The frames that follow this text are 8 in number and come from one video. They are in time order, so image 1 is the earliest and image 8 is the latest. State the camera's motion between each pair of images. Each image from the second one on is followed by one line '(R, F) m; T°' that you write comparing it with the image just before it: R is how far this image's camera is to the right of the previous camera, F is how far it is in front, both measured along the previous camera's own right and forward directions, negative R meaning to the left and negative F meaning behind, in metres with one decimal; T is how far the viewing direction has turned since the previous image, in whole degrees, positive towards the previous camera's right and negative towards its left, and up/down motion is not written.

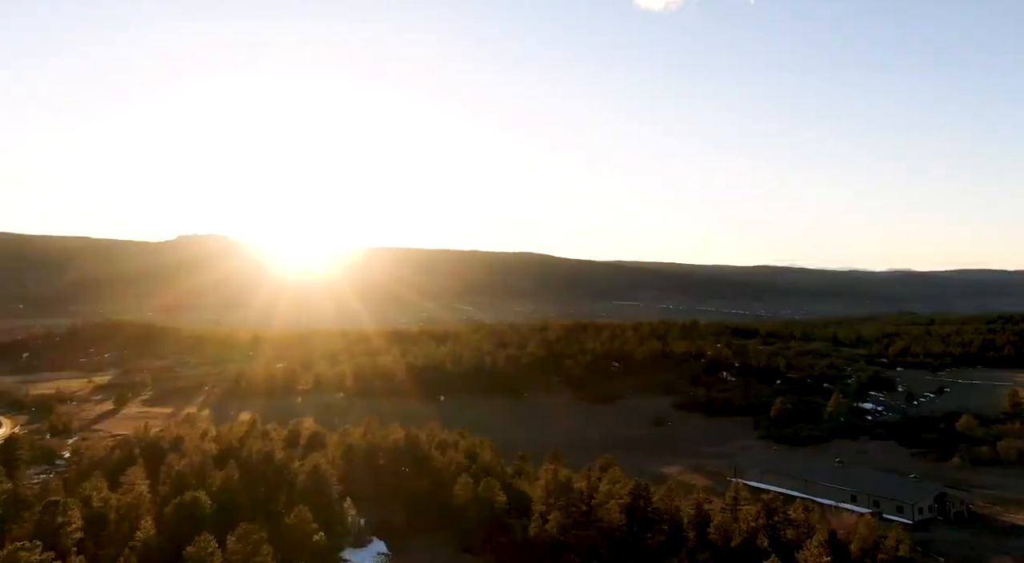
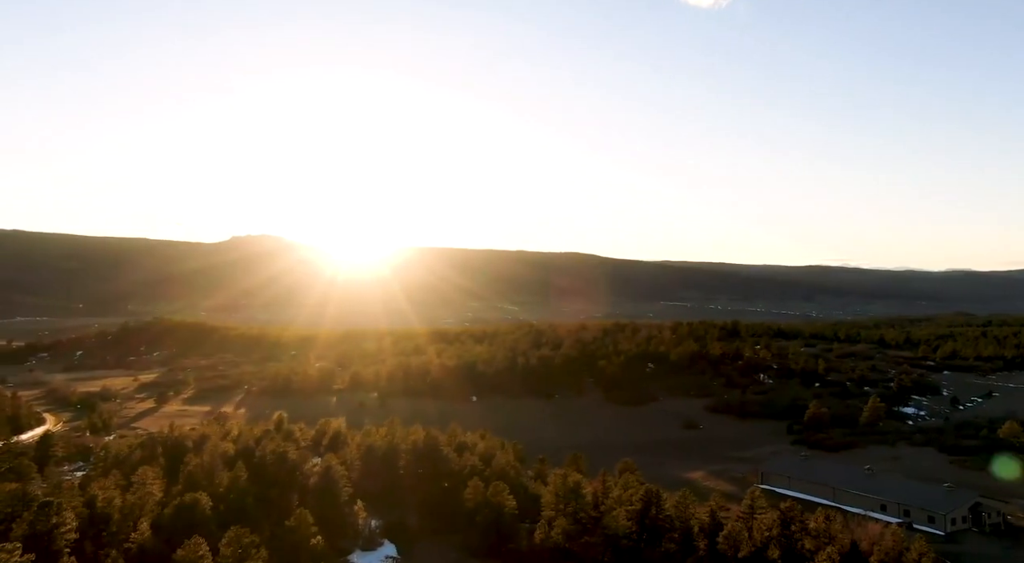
(+0.6, +0.3) m; -3°
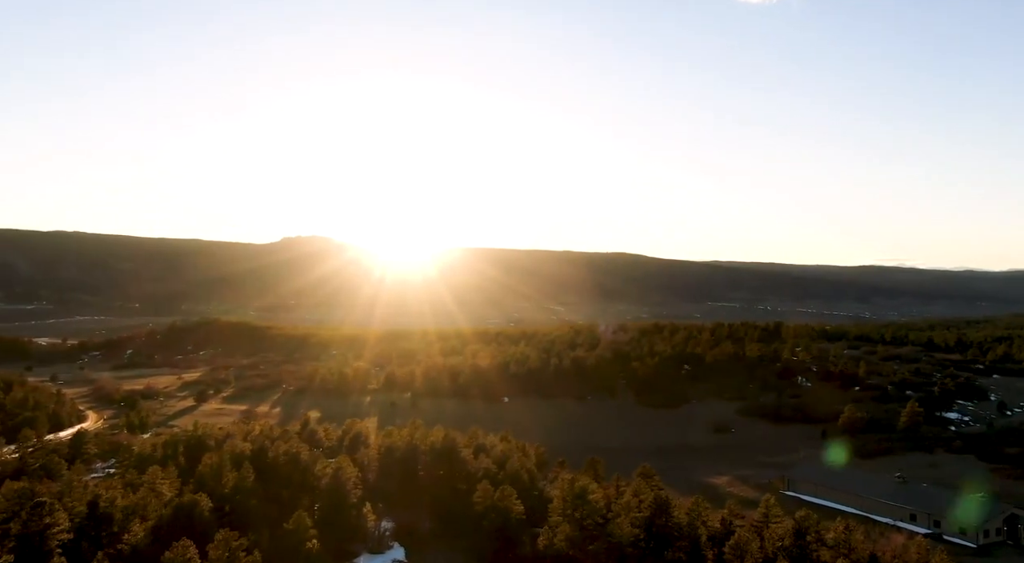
(+0.6, +0.3) m; -3°
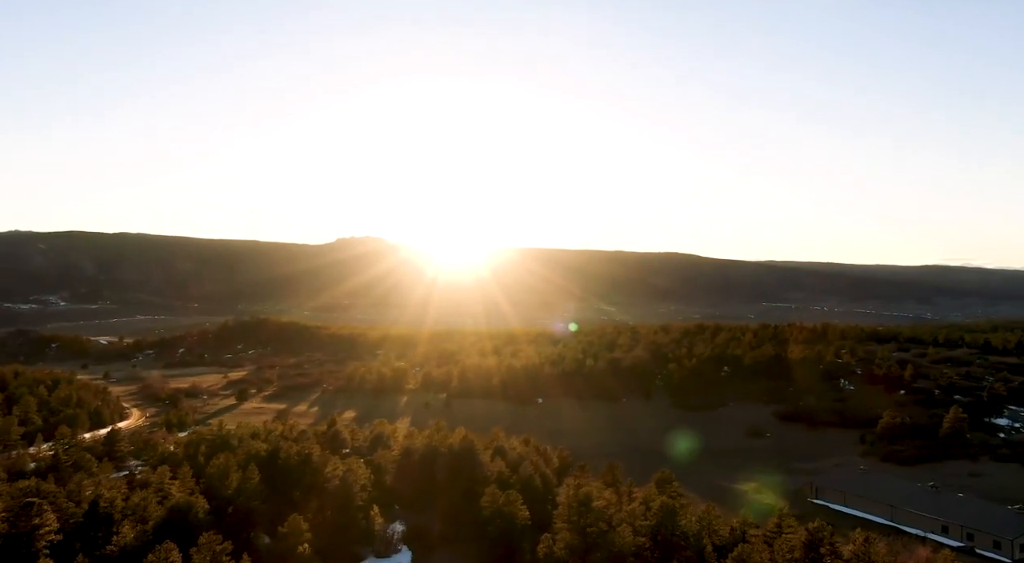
(+0.7, +0.3) m; -3°
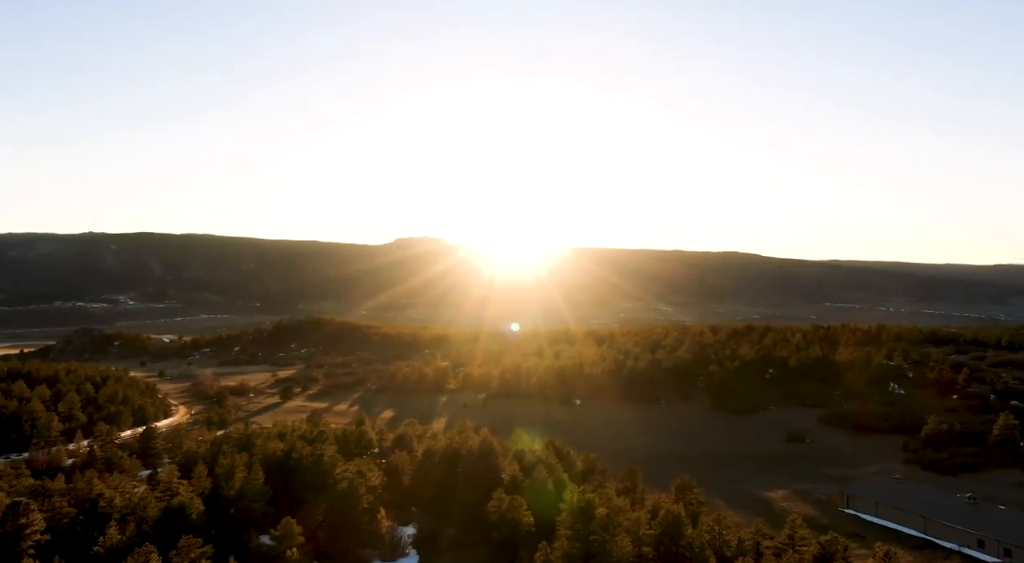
(+0.7, +0.4) m; -4°
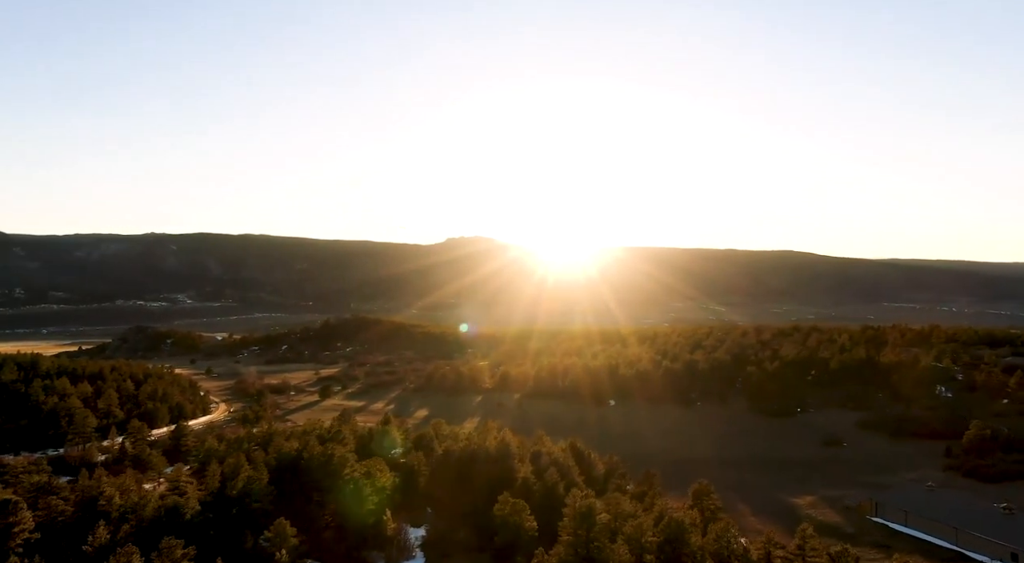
(+0.6, +0.3) m; -3°
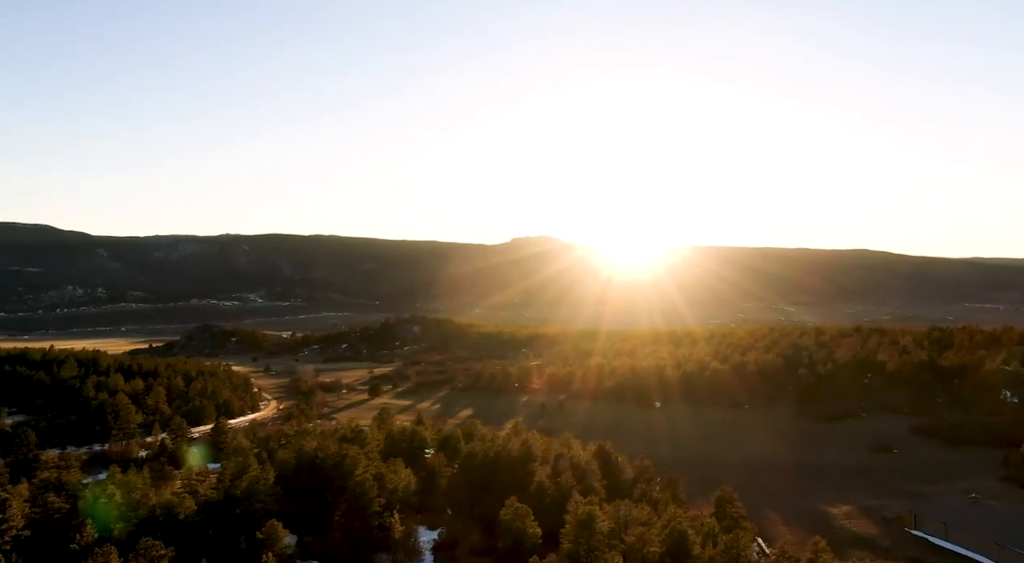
(+0.8, +0.4) m; -4°
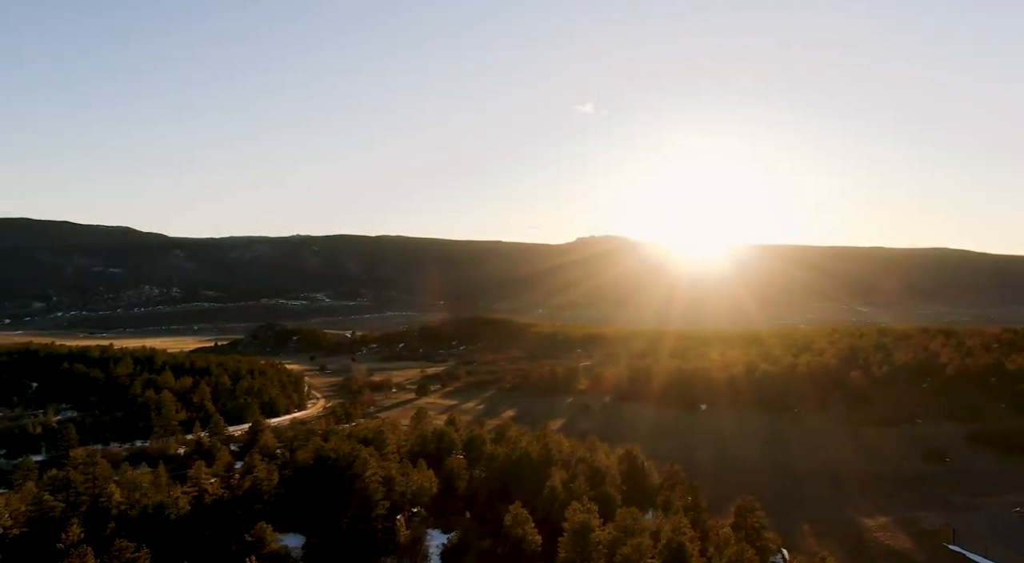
(+0.8, +0.4) m; -4°
